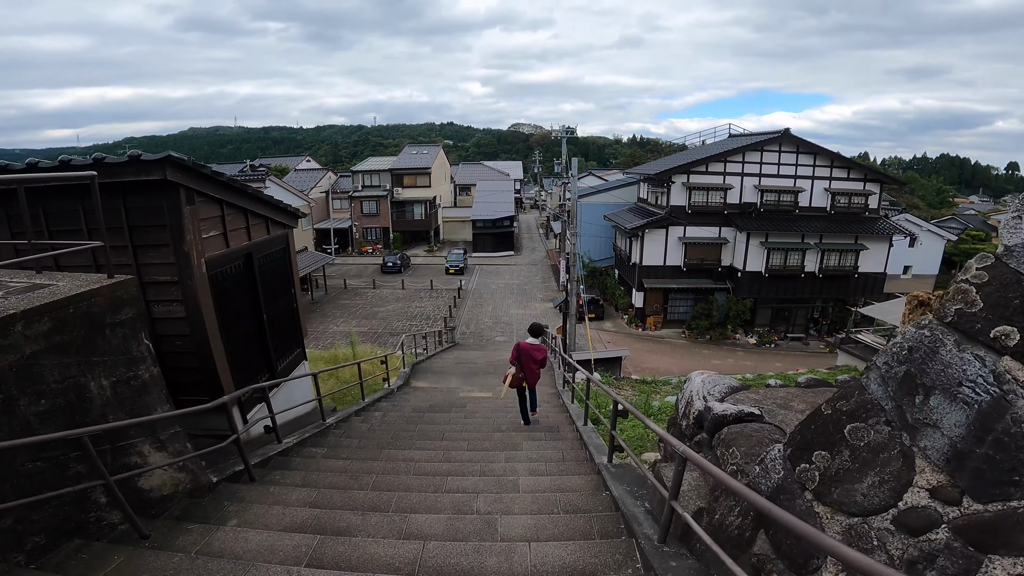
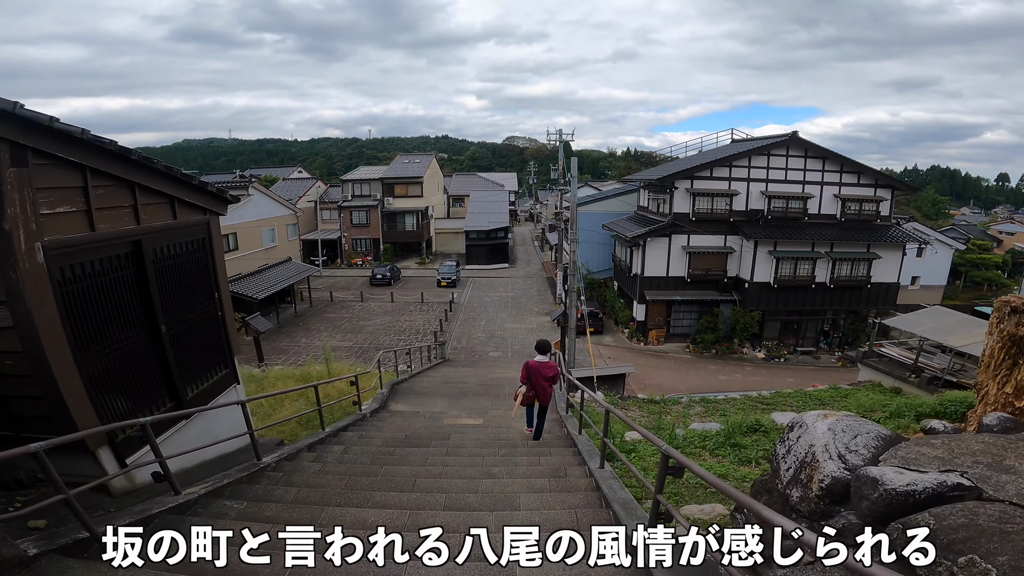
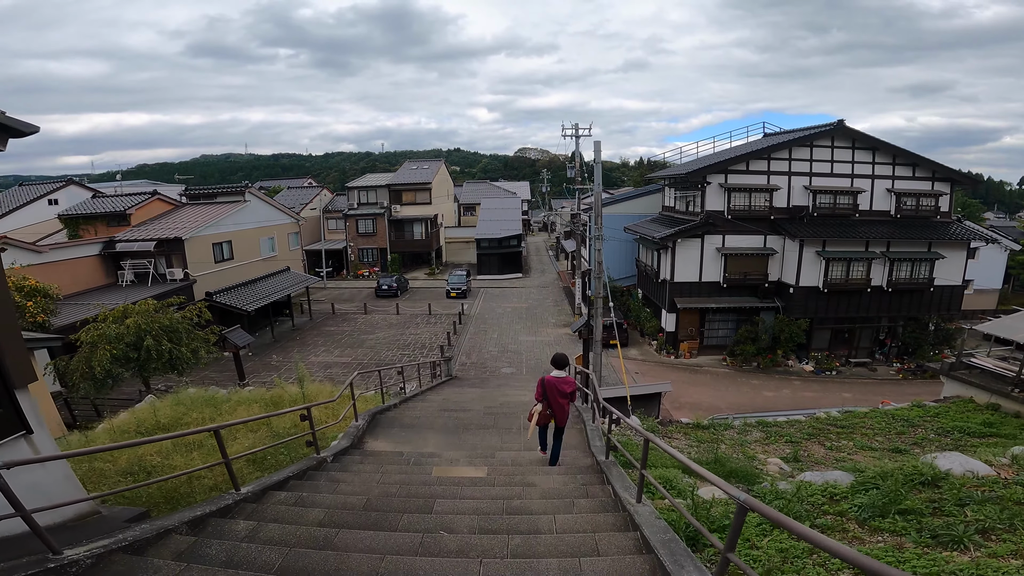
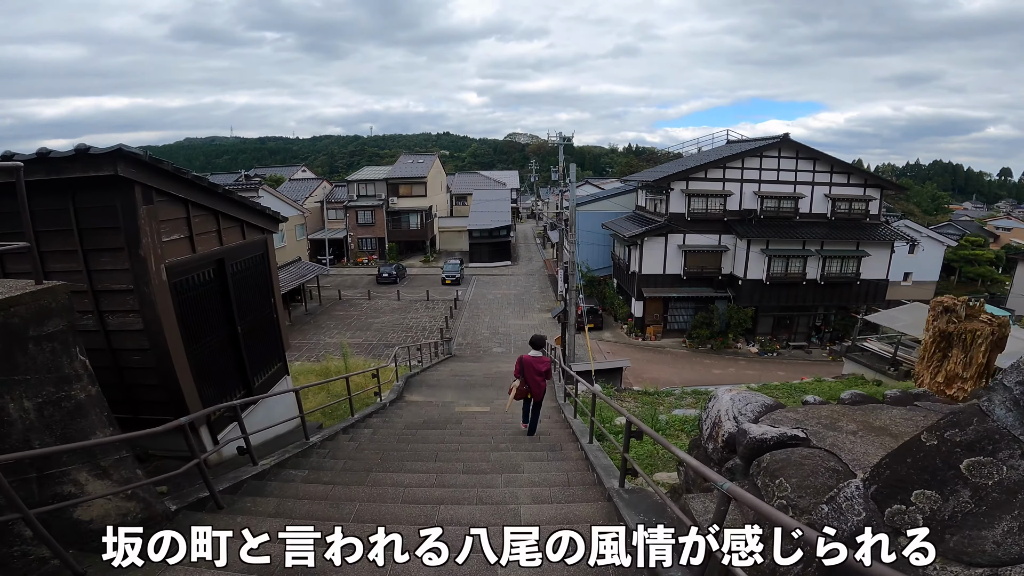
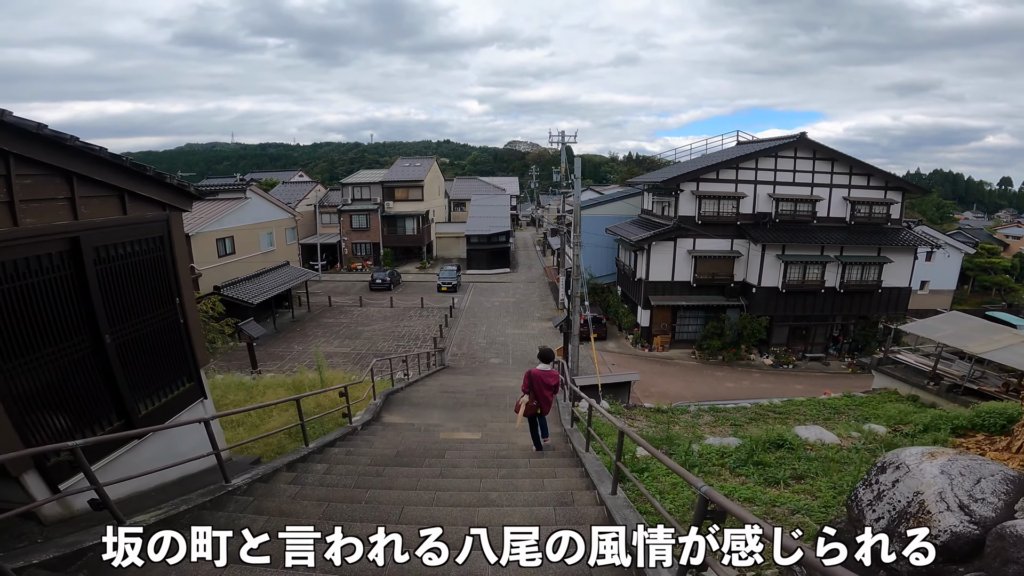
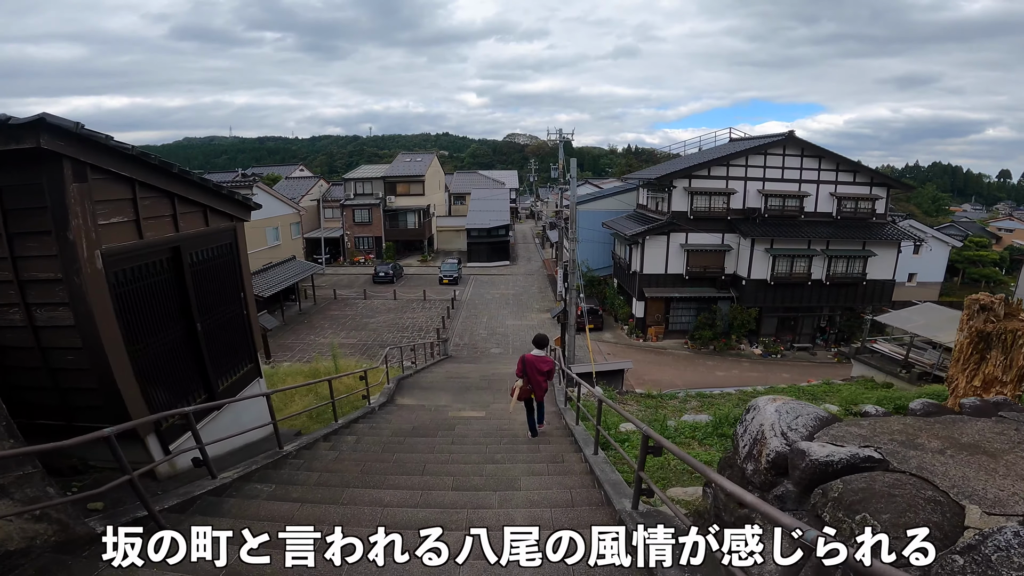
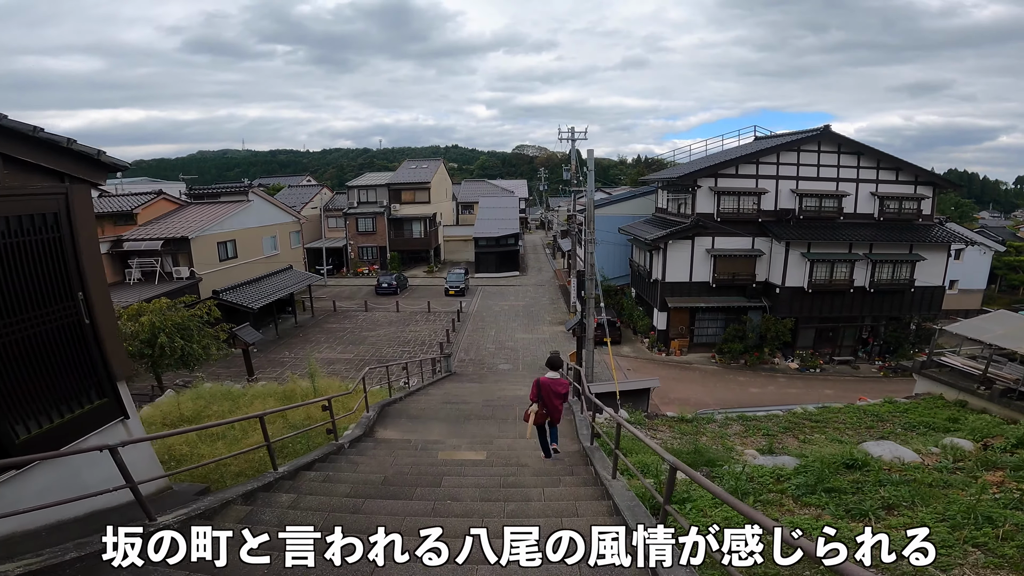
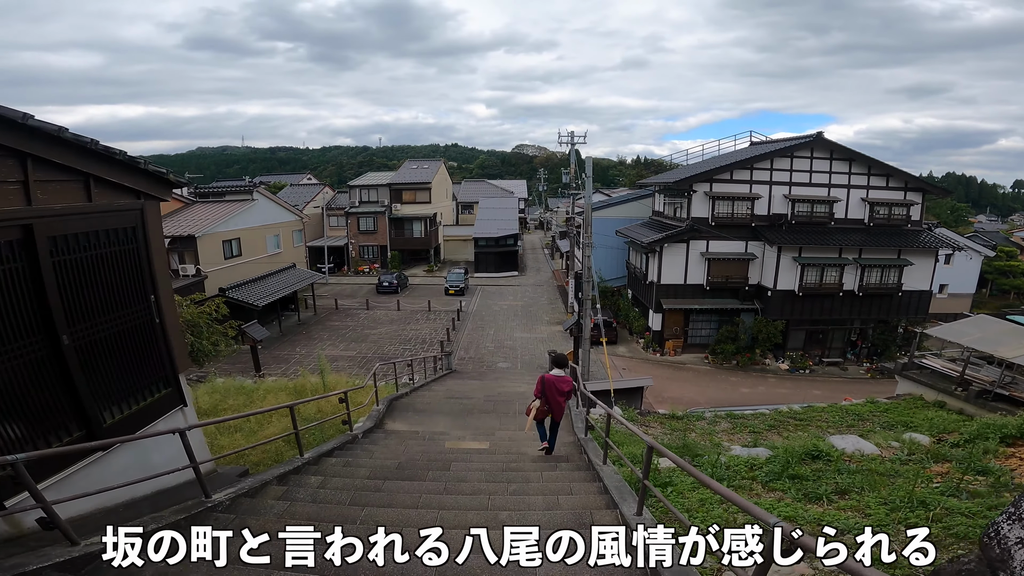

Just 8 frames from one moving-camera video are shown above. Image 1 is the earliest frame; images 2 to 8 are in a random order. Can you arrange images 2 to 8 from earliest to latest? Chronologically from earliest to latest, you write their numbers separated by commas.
4, 6, 2, 5, 8, 7, 3
